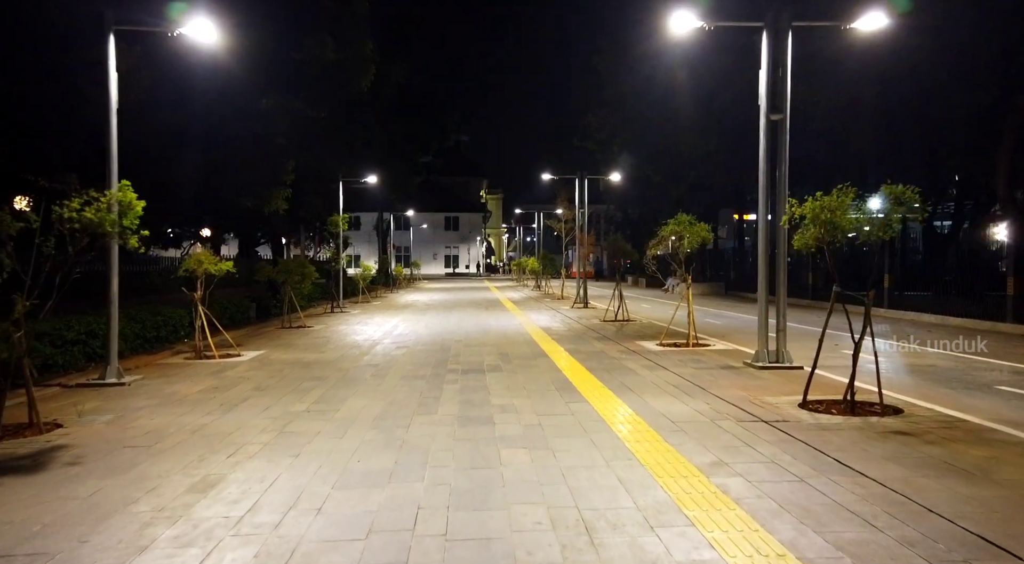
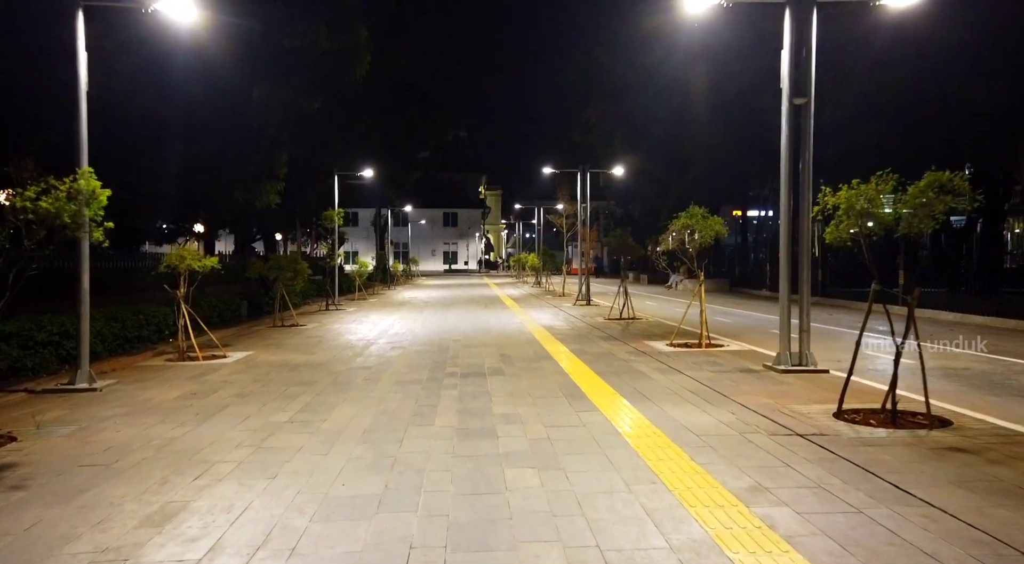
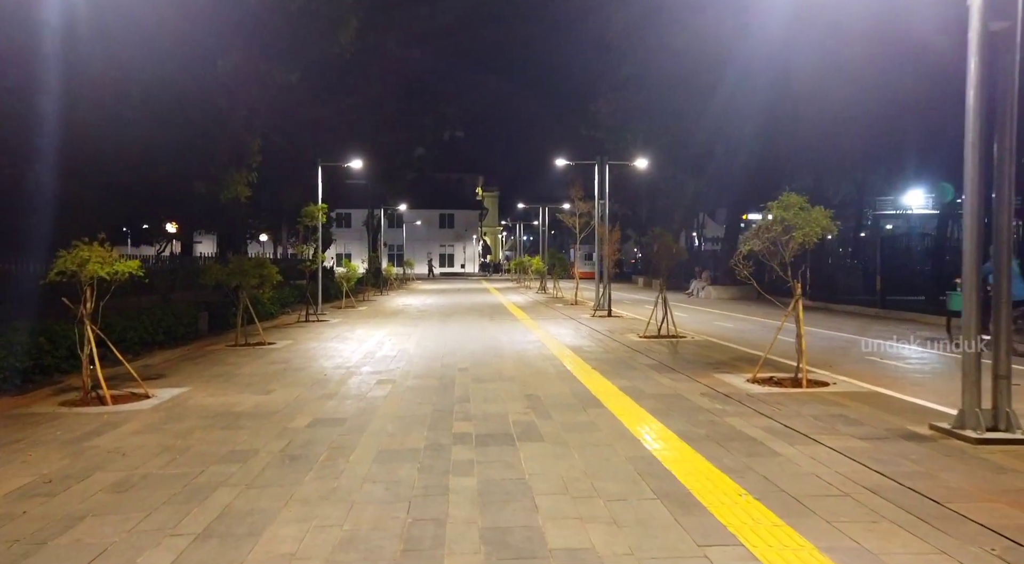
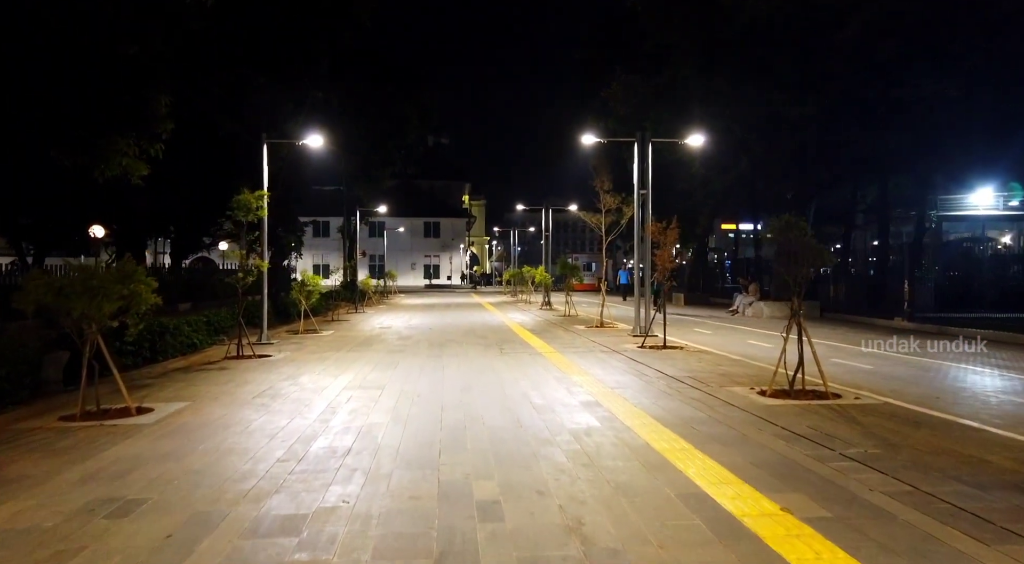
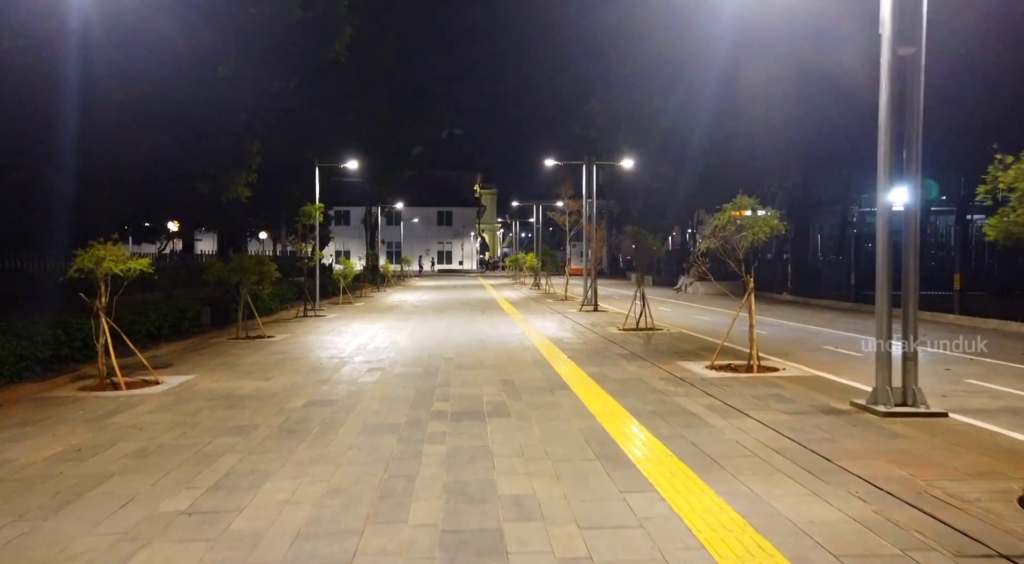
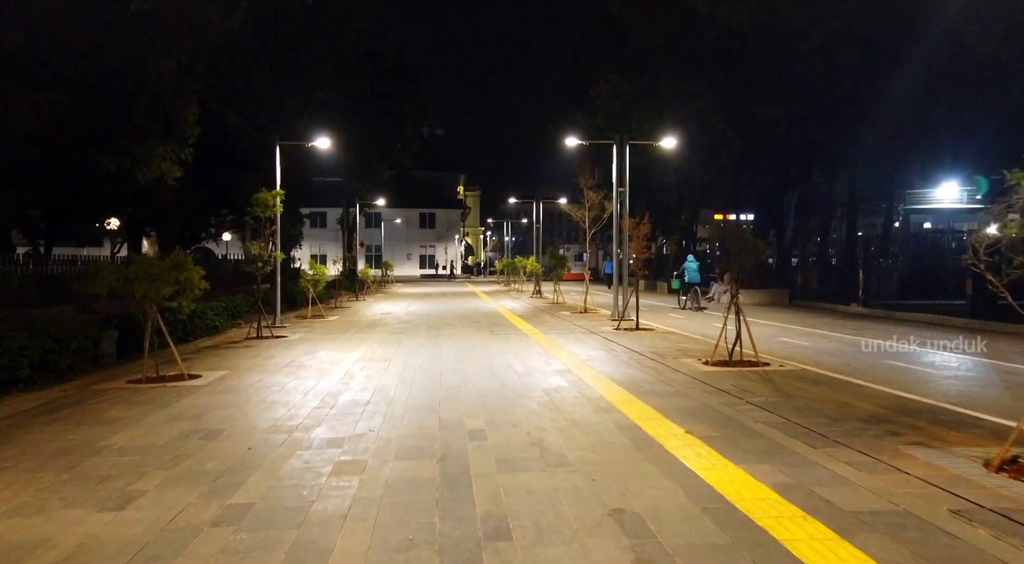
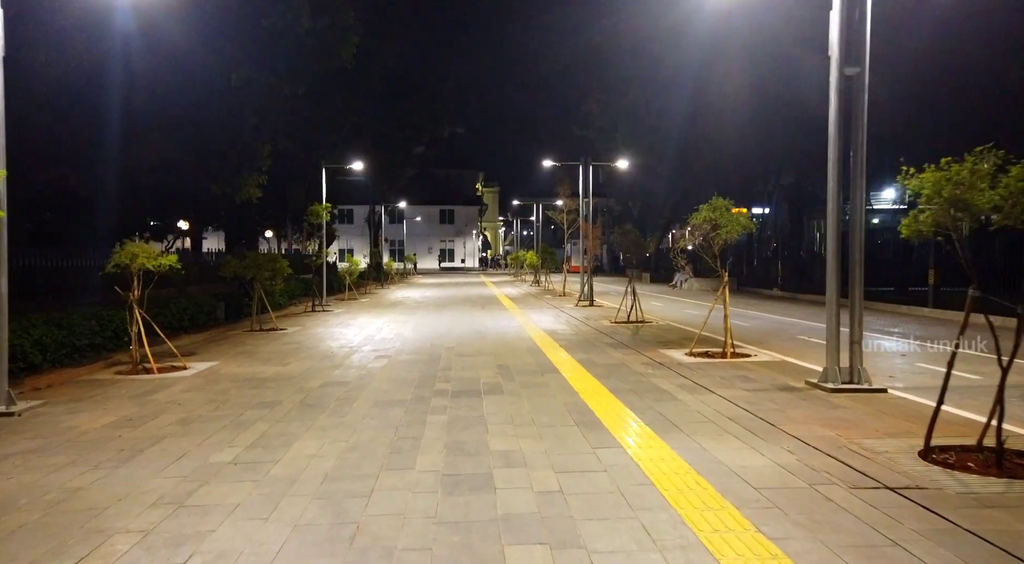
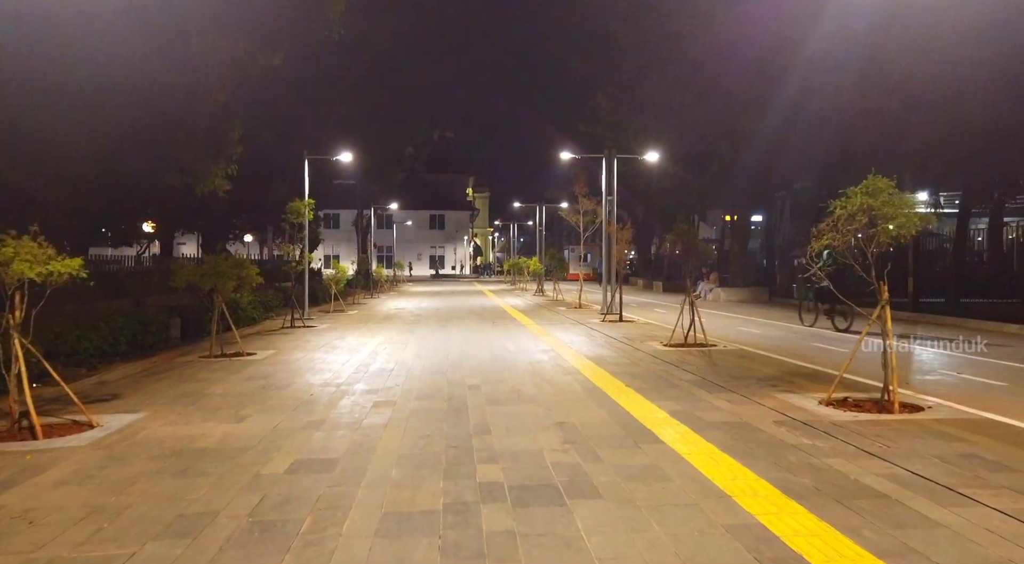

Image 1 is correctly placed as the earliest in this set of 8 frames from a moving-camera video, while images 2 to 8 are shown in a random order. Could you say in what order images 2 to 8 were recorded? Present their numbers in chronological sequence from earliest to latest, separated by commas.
2, 7, 5, 3, 8, 6, 4
